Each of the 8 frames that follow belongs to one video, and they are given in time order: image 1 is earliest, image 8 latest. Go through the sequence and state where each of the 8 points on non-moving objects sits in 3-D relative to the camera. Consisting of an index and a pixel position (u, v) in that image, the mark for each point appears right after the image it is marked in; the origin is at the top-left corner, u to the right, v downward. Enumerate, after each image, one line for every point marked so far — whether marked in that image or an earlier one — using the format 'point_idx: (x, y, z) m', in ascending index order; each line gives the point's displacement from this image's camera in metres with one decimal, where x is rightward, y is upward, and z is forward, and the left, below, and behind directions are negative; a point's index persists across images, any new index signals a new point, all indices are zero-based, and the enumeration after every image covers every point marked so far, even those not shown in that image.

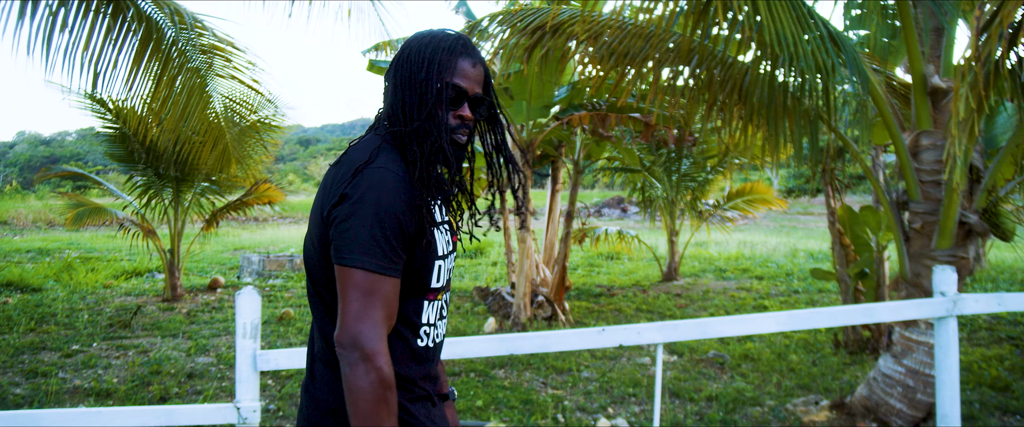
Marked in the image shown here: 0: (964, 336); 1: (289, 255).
0: (+3.8, -1.0, +6.4) m
1: (-2.9, -0.6, +10.1) m
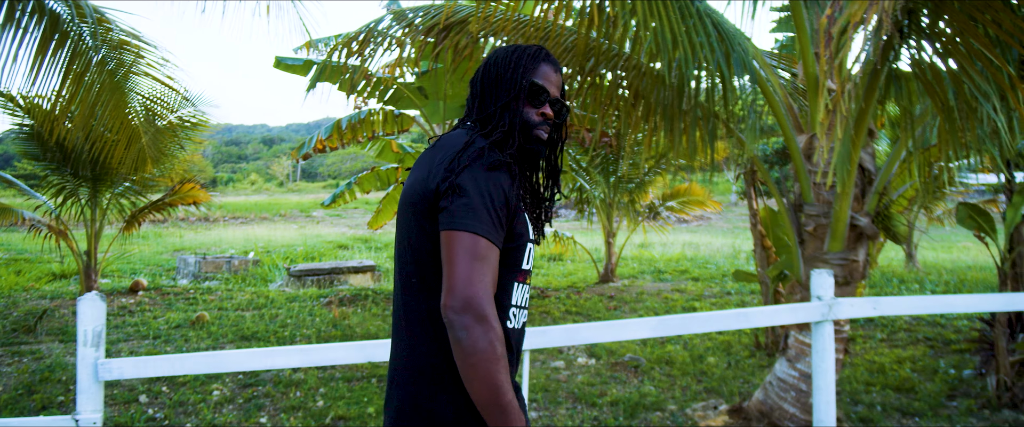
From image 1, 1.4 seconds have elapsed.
0: (+3.1, -1.0, +6.4) m
1: (-3.7, -0.6, +9.9) m
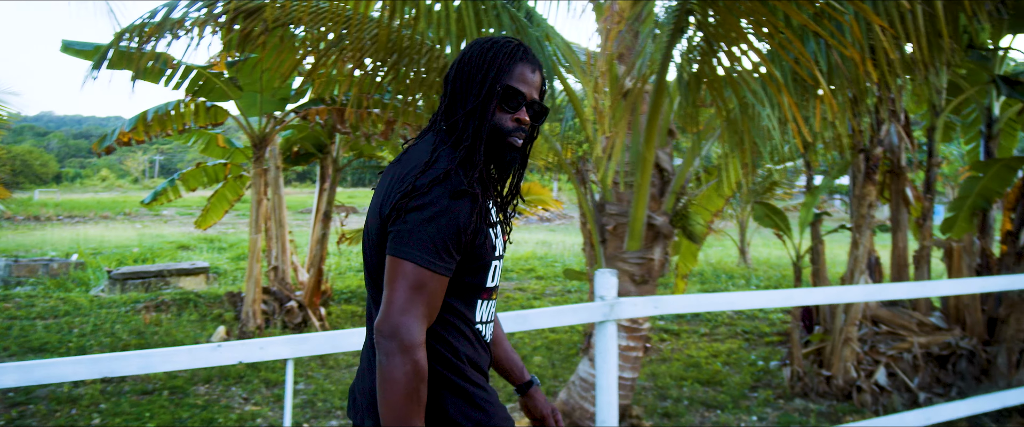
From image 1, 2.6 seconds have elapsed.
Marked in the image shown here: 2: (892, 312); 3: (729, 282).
0: (+1.7, -1.0, +6.7) m
1: (-5.6, -0.5, +9.0) m
2: (+2.4, -0.6, +4.8) m
3: (+2.5, -0.8, +8.8) m
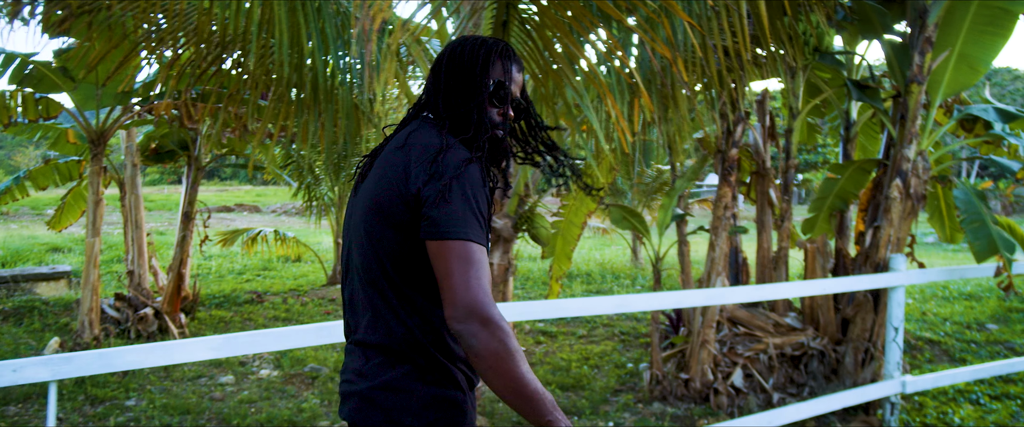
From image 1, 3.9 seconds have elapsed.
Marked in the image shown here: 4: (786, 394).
0: (+0.6, -1.0, +6.6) m
1: (-6.9, -0.5, +8.2) m
2: (+1.5, -0.6, +4.8) m
3: (+1.2, -0.8, +8.8) m
4: (+1.6, -1.1, +4.5) m
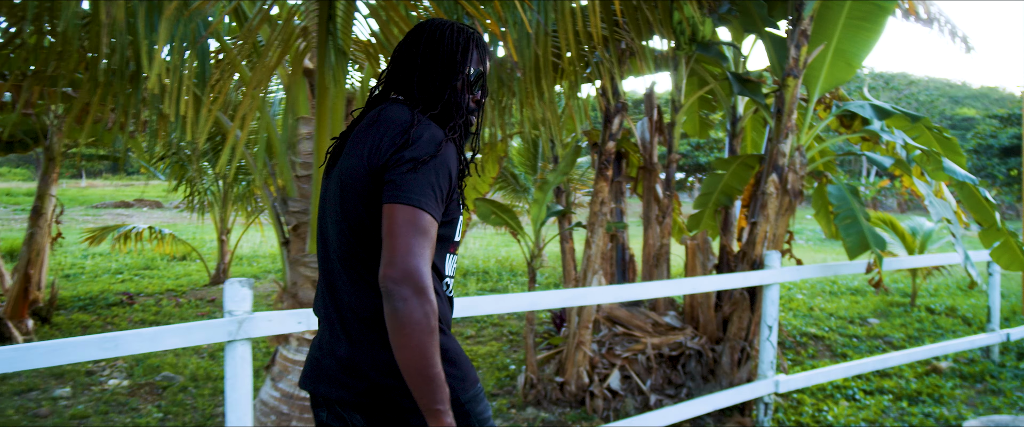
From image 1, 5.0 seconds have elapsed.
0: (-0.3, -1.0, +6.4) m
1: (-7.9, -0.5, +7.2) m
2: (+0.7, -0.6, +4.6) m
3: (0.0, -0.7, +8.6) m
4: (+0.9, -1.0, +4.4) m
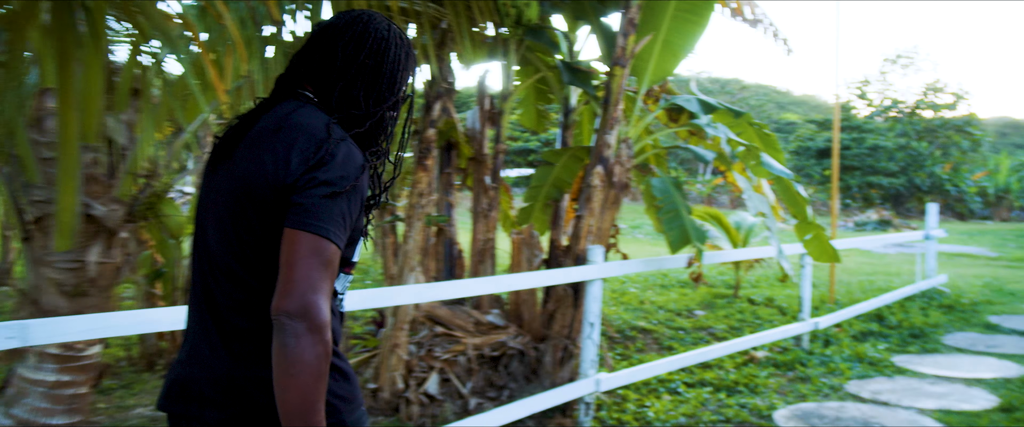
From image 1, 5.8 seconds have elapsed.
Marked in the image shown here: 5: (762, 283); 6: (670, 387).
0: (-1.7, -0.9, +5.9) m
1: (-9.3, -0.4, +5.2) m
2: (-0.3, -0.6, +4.4) m
3: (-1.8, -0.7, +8.1) m
4: (-0.2, -1.0, +4.1) m
5: (+2.7, -0.8, +8.4) m
6: (+1.0, -1.1, +4.9) m
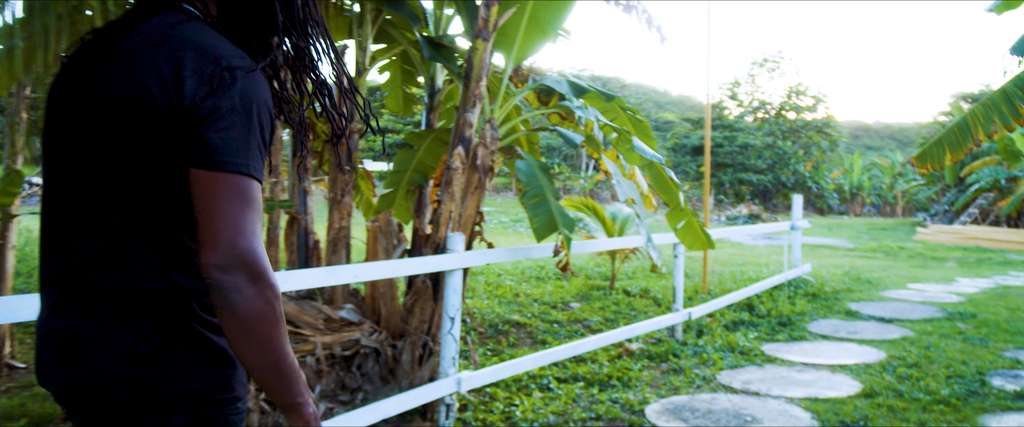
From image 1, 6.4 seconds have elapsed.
0: (-2.7, -0.9, +5.2) m
1: (-10.1, -0.3, +3.4) m
2: (-1.1, -0.5, +3.9) m
3: (-3.1, -0.6, +7.4) m
4: (-0.9, -0.9, +3.7) m
5: (+1.4, -0.7, +8.3) m
6: (+0.2, -1.0, +4.6) m
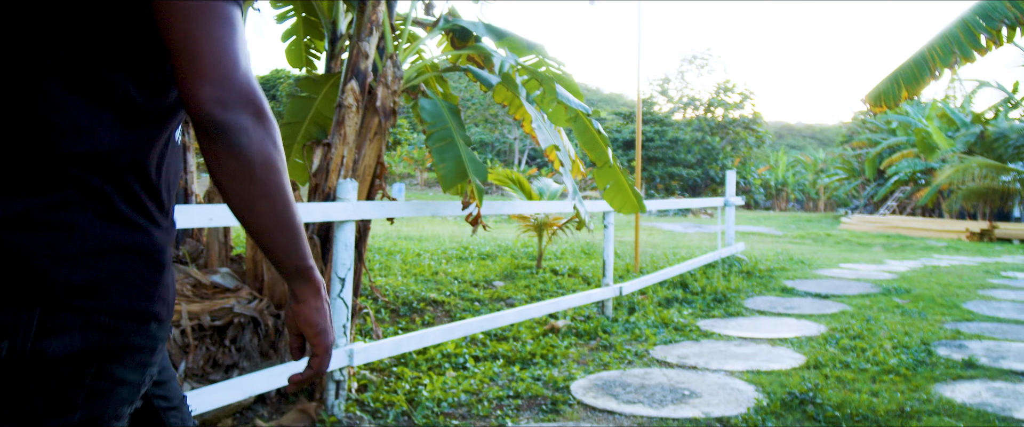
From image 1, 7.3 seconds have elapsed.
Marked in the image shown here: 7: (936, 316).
0: (-3.2, -0.6, +4.4) m
1: (-10.4, -0.1, +2.0) m
2: (-1.5, -0.2, +3.3) m
3: (-3.8, -0.3, +6.6) m
4: (-1.3, -0.7, +3.1) m
5: (+0.6, -0.4, +7.9) m
6: (-0.3, -0.8, +4.1) m
7: (+3.1, -0.8, +5.6) m
